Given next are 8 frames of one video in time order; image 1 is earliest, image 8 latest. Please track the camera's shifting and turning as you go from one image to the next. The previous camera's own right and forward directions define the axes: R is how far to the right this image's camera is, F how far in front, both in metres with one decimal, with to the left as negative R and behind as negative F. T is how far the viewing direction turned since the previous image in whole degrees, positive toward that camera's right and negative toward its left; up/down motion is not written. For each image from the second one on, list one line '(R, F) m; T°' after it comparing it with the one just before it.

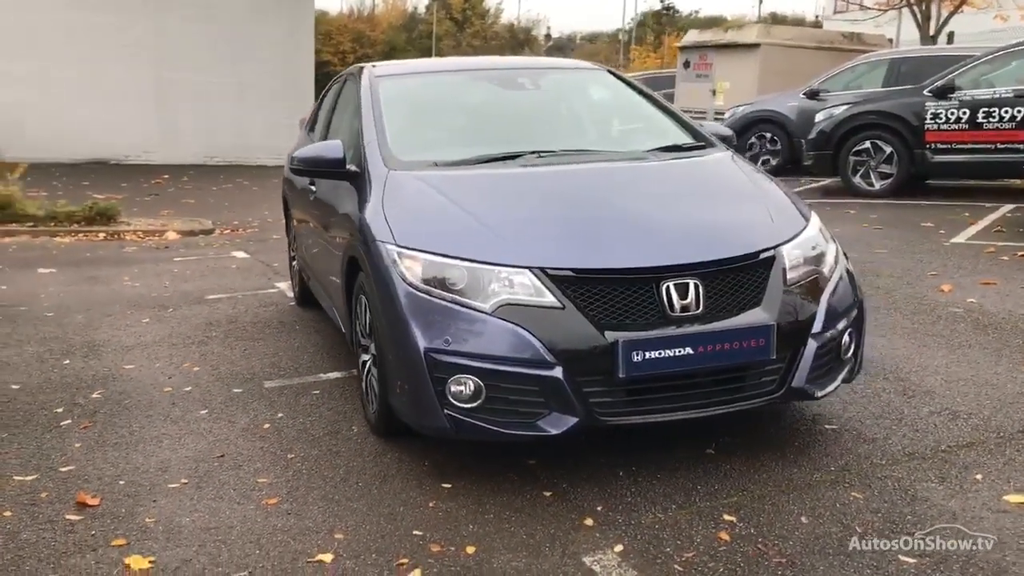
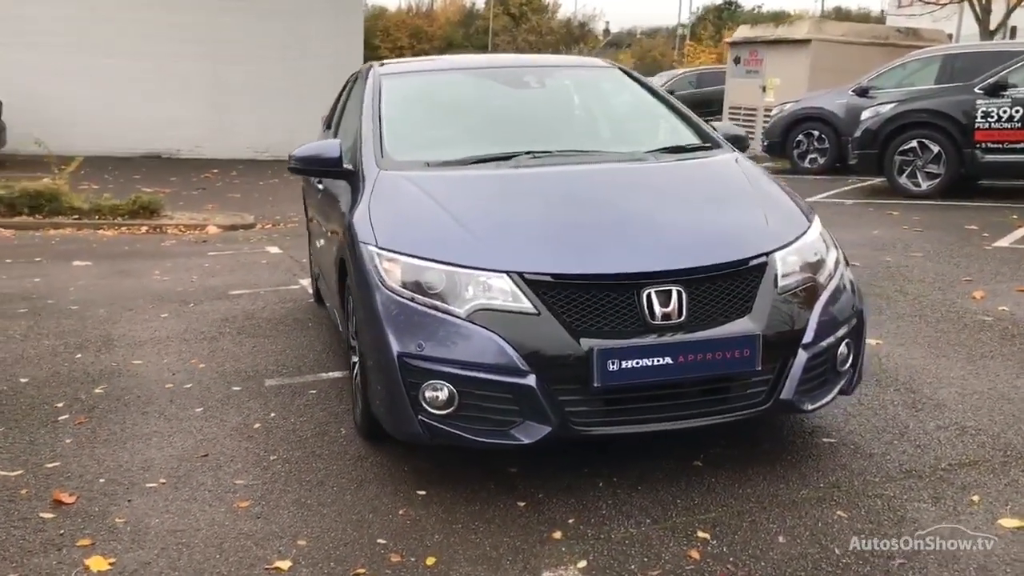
(+0.3, +0.1) m; -3°
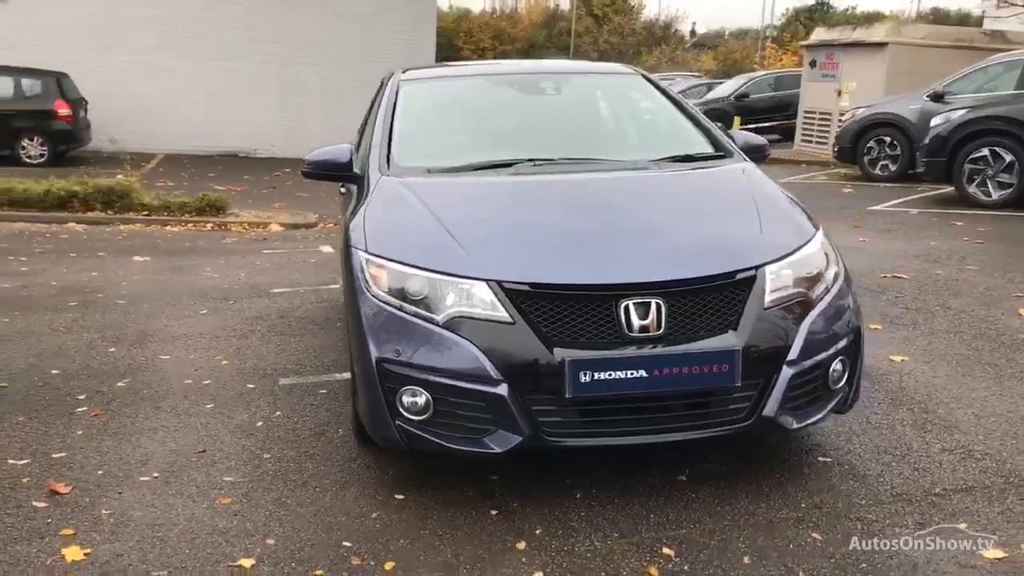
(+0.3, 0.0) m; -5°
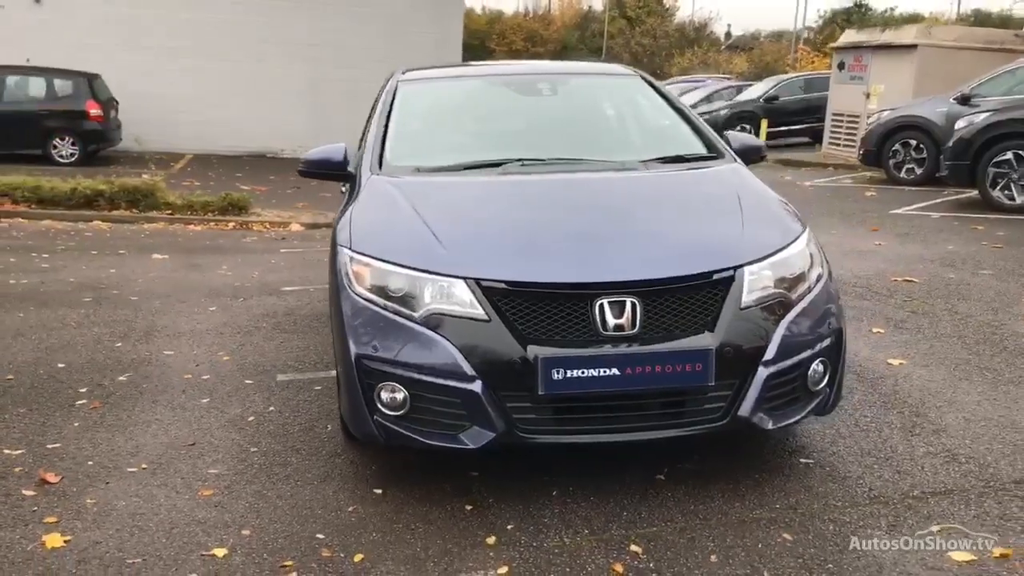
(+0.2, 0.0) m; -2°
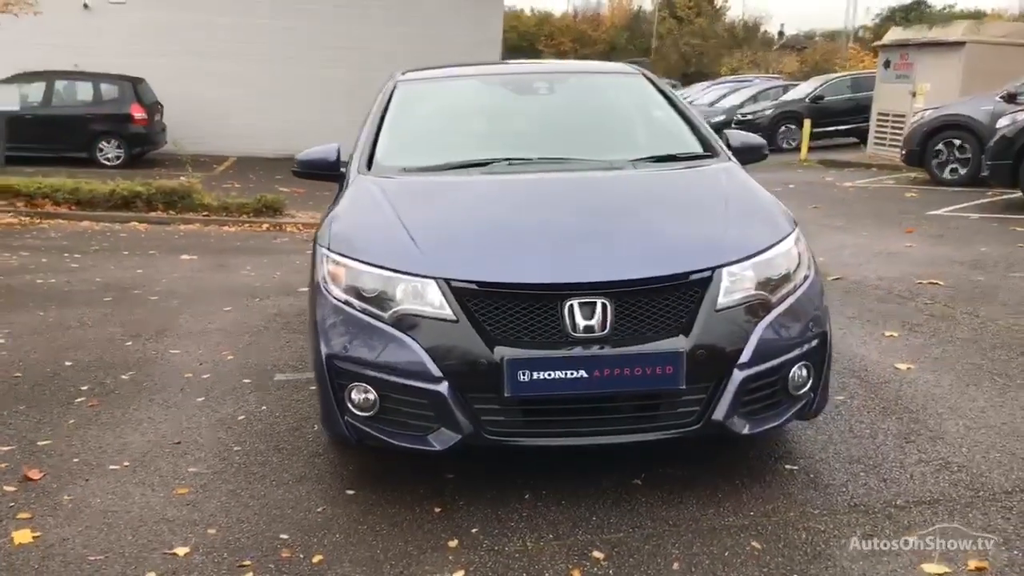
(+0.3, 0.0) m; -3°
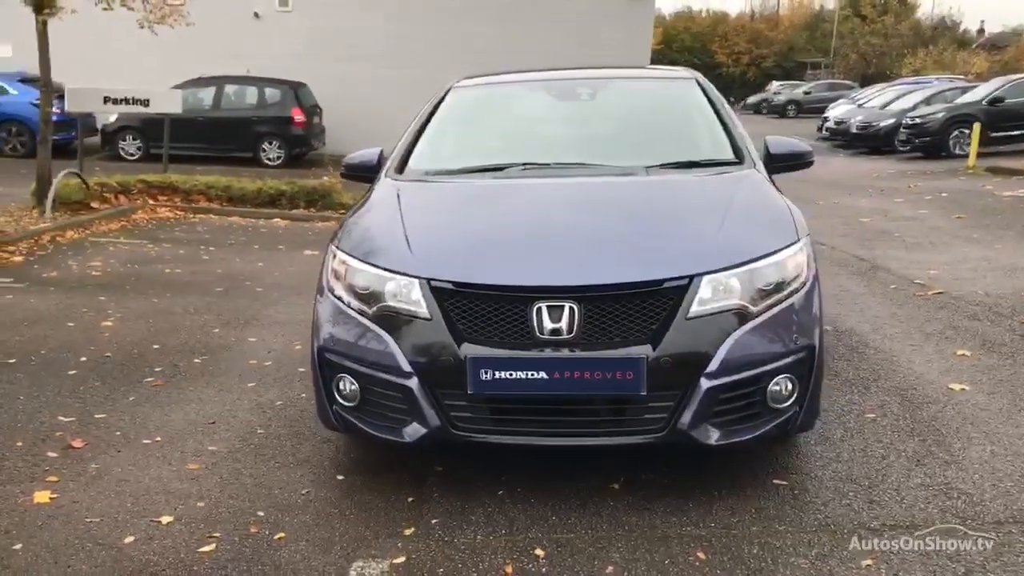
(+0.6, 0.0) m; -10°
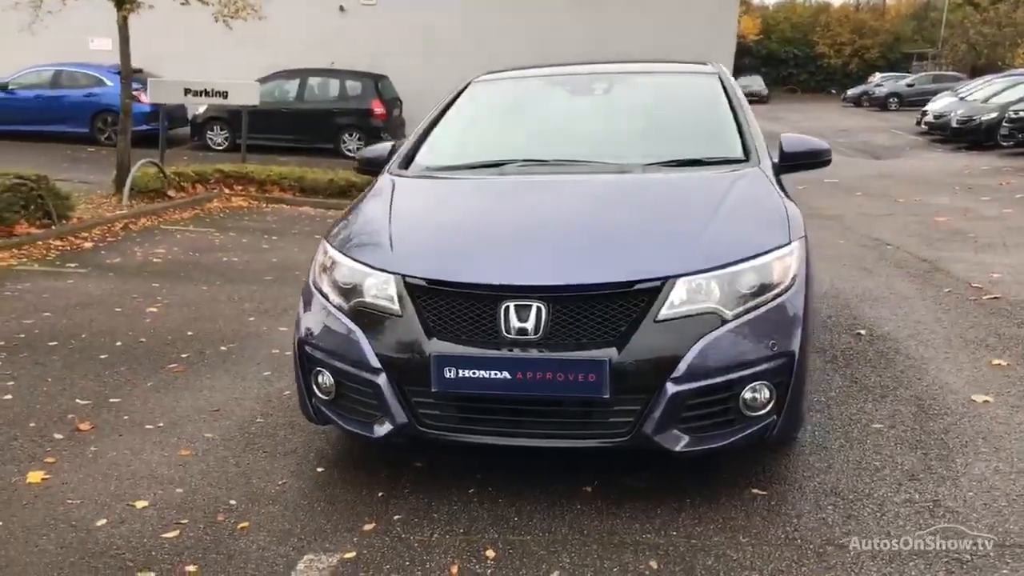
(+0.4, 0.0) m; -6°
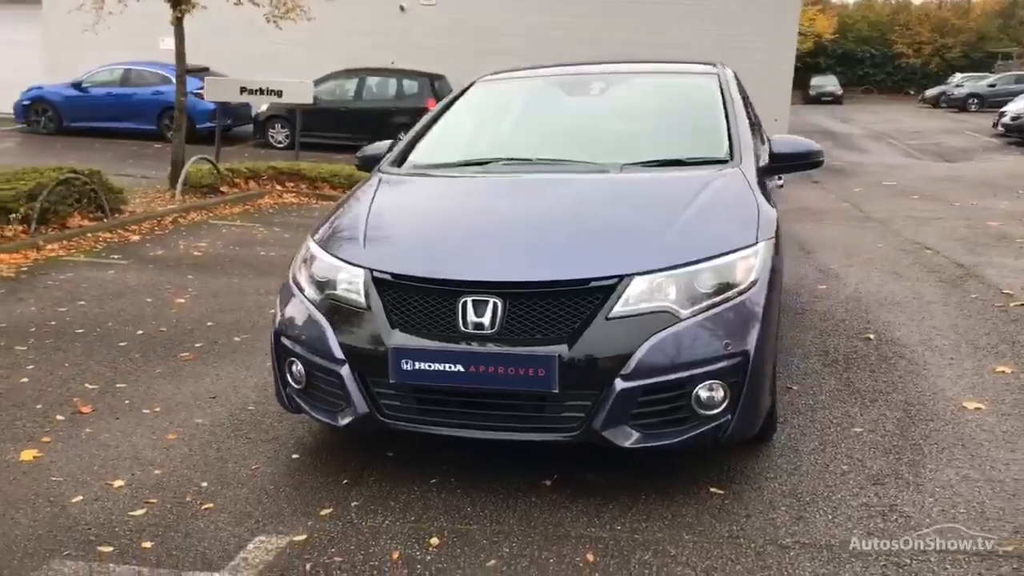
(+0.4, -0.1) m; -4°
